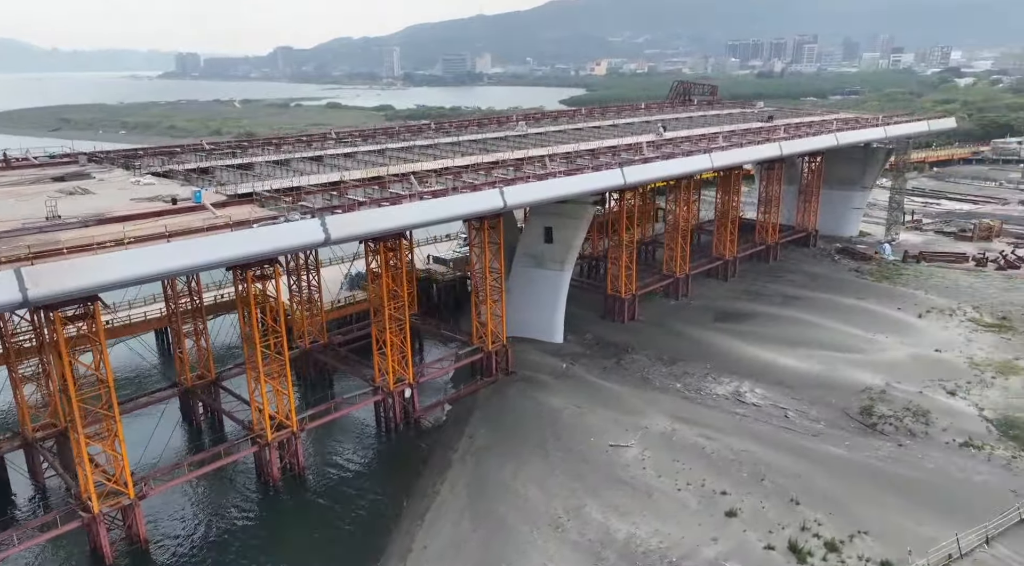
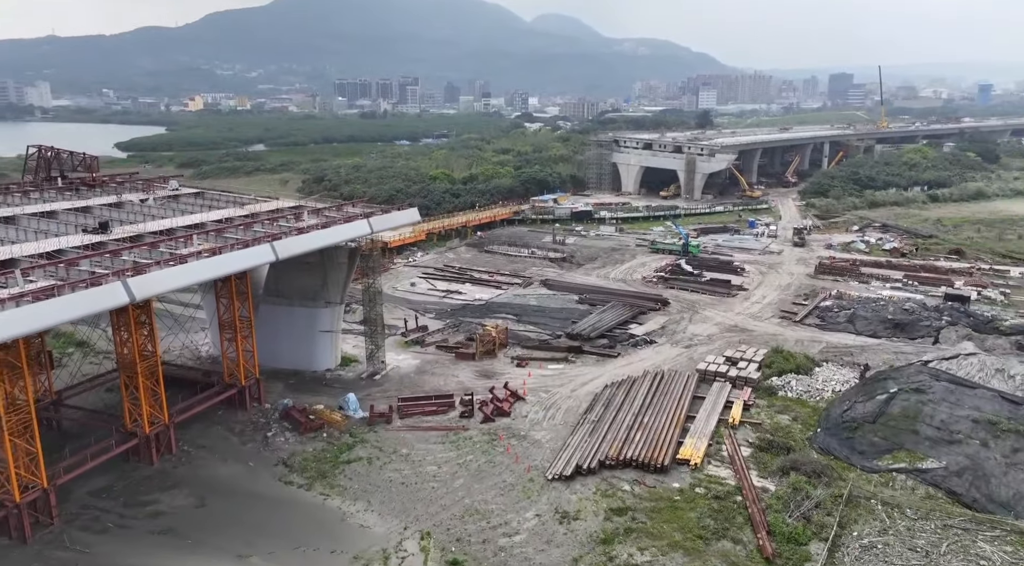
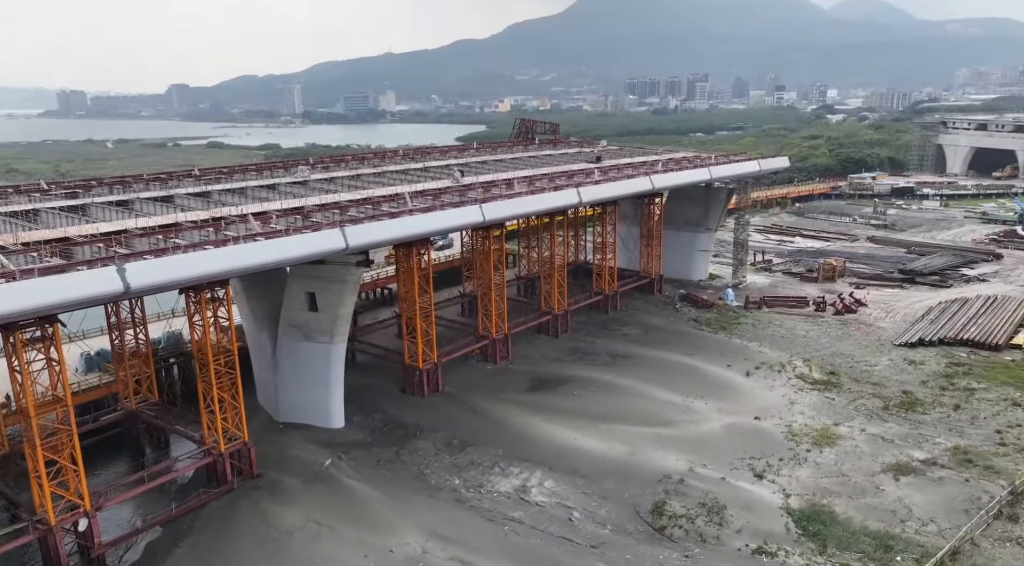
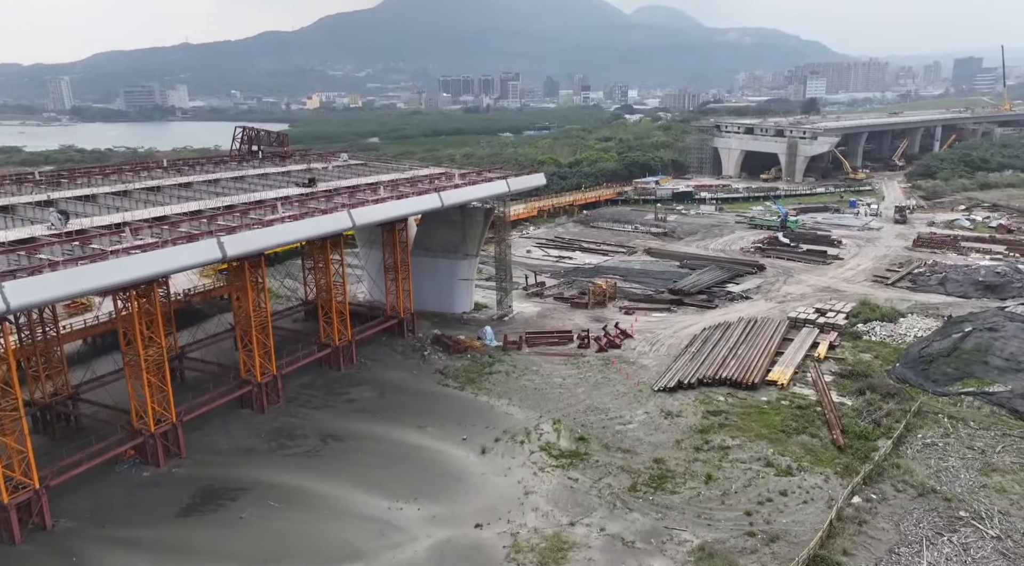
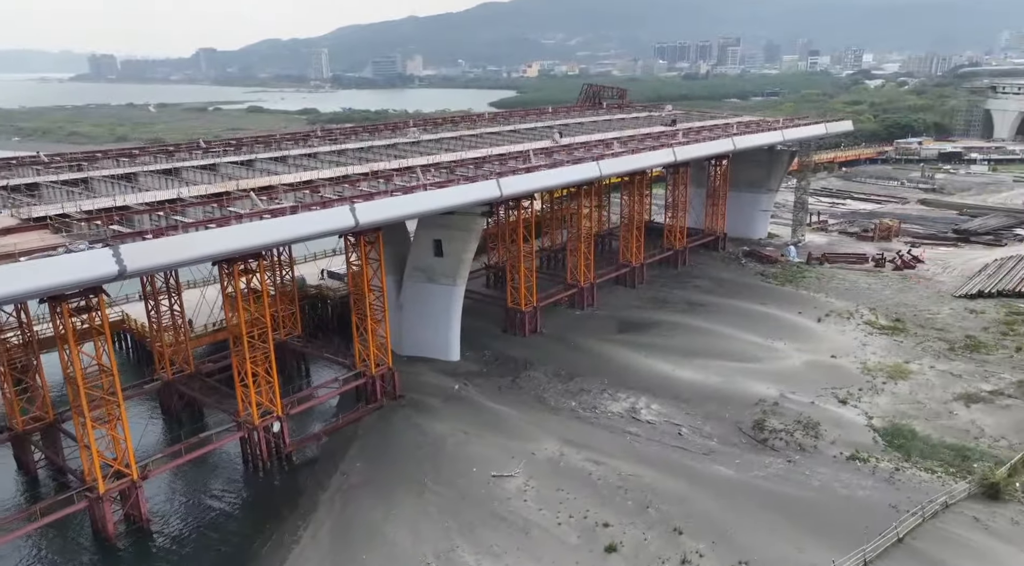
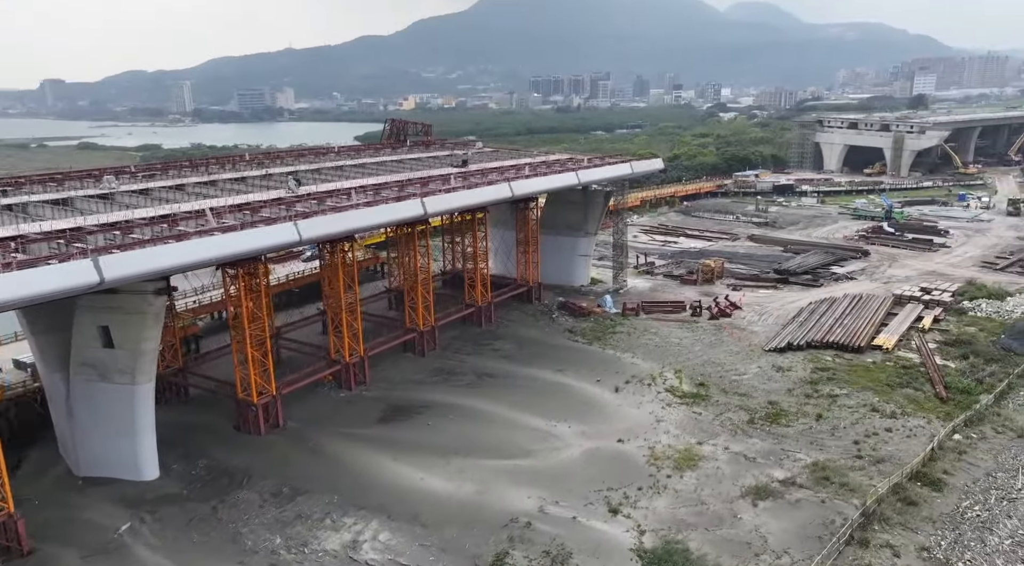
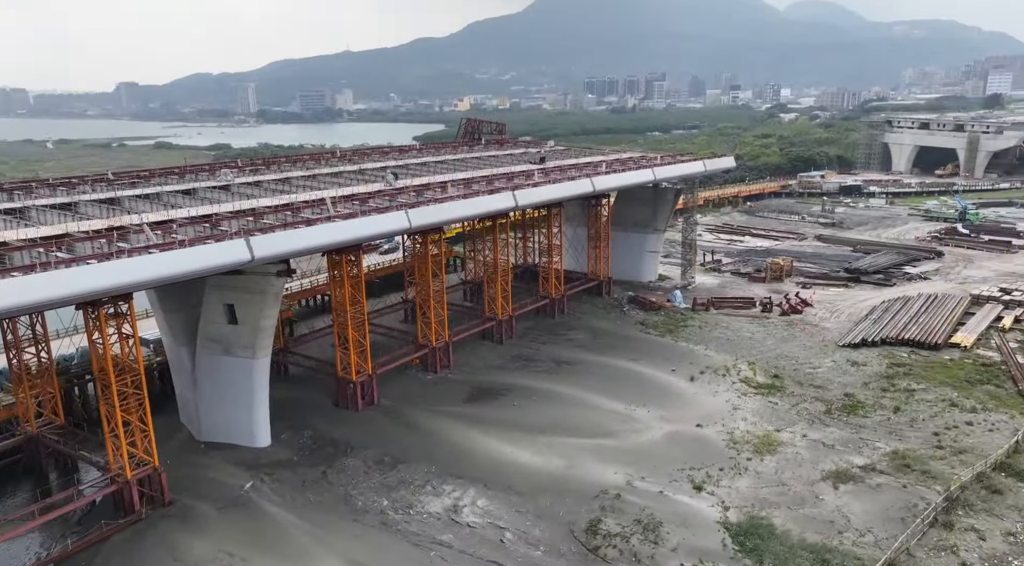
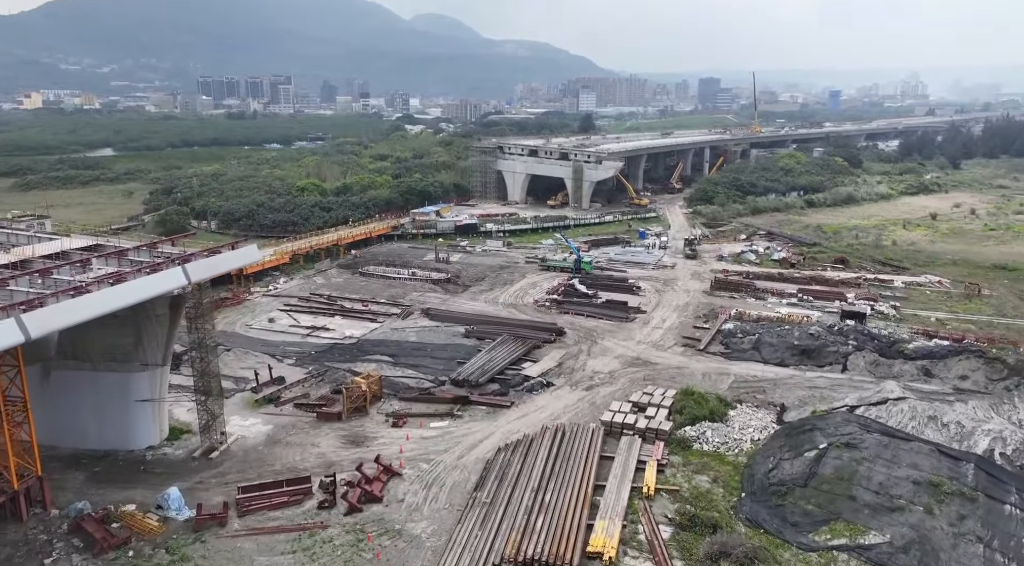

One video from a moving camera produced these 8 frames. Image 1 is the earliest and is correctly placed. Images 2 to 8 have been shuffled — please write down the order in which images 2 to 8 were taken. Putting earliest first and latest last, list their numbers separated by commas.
5, 3, 7, 6, 4, 2, 8
